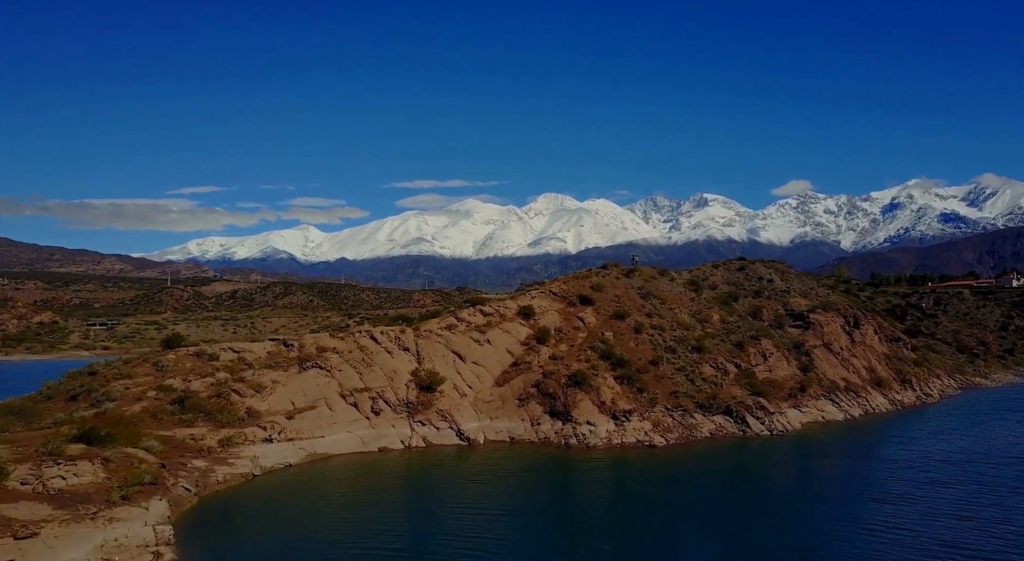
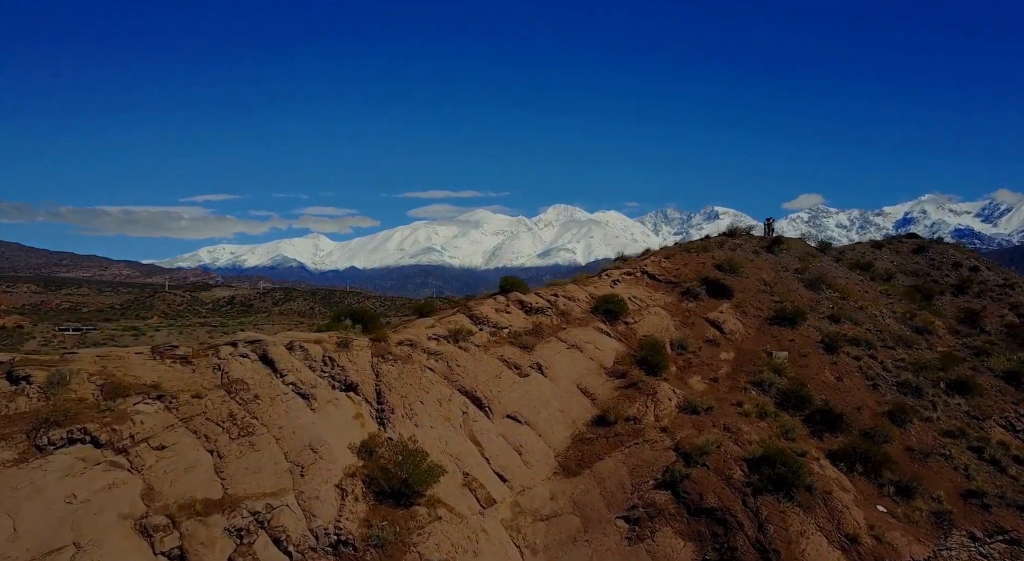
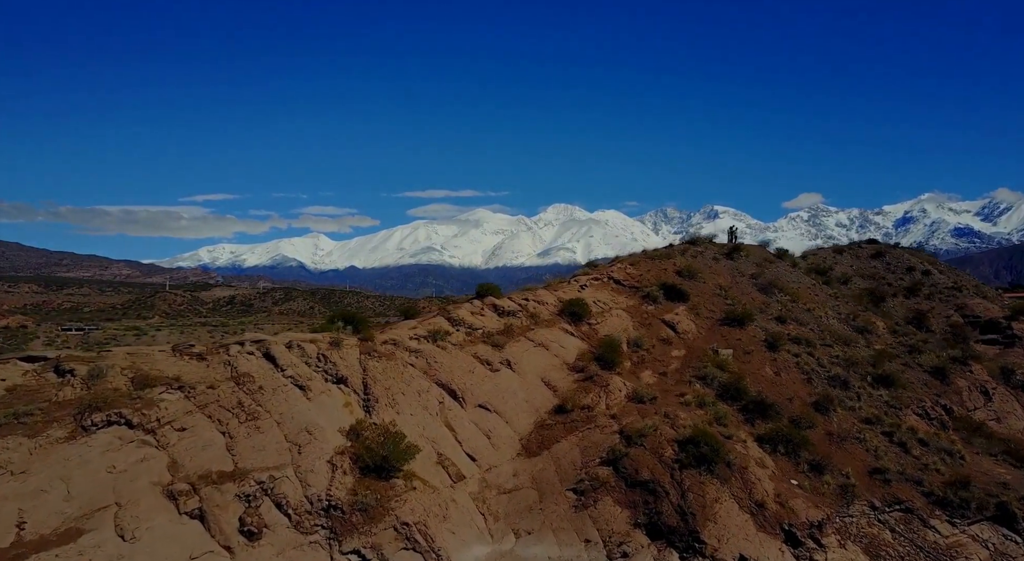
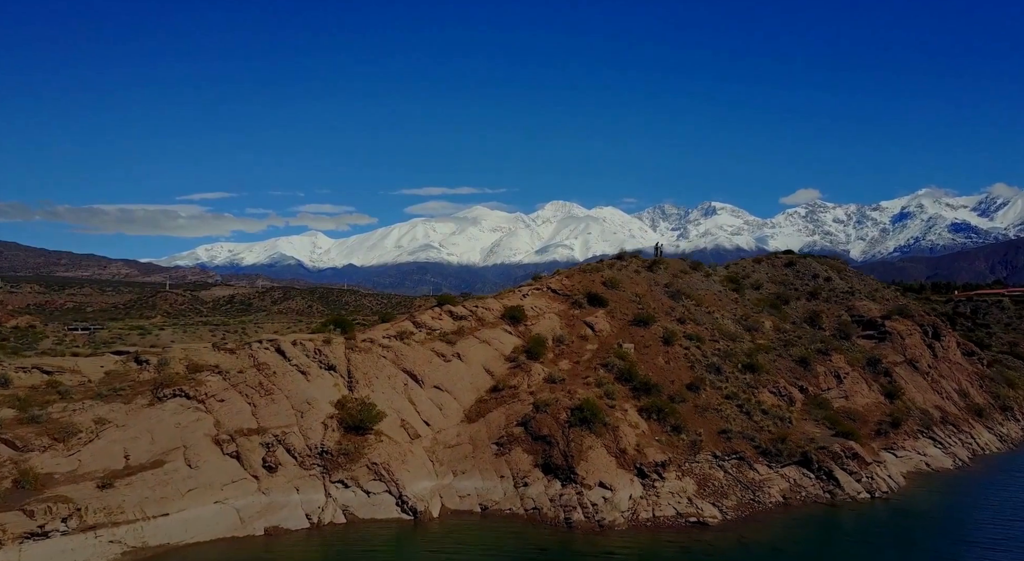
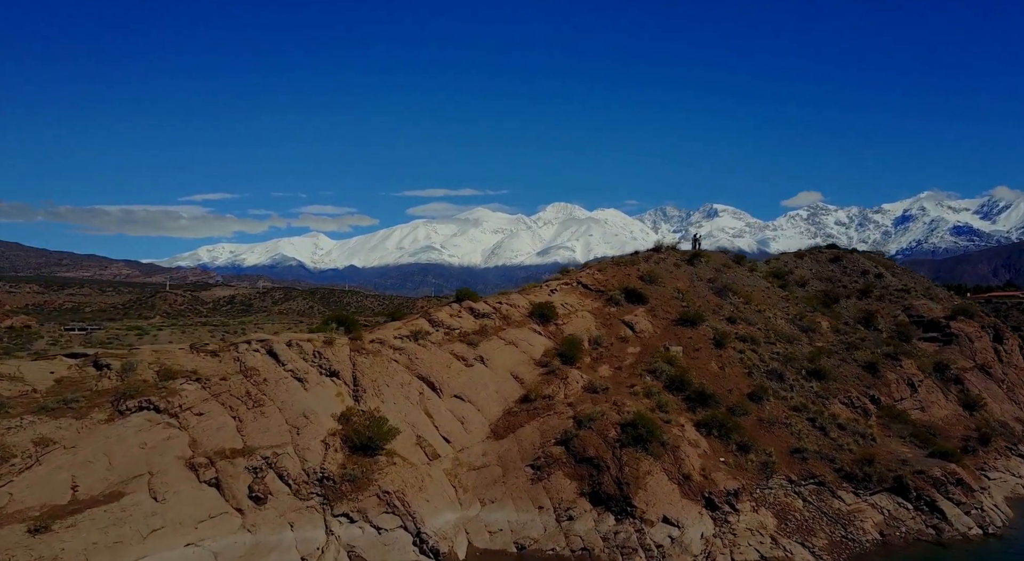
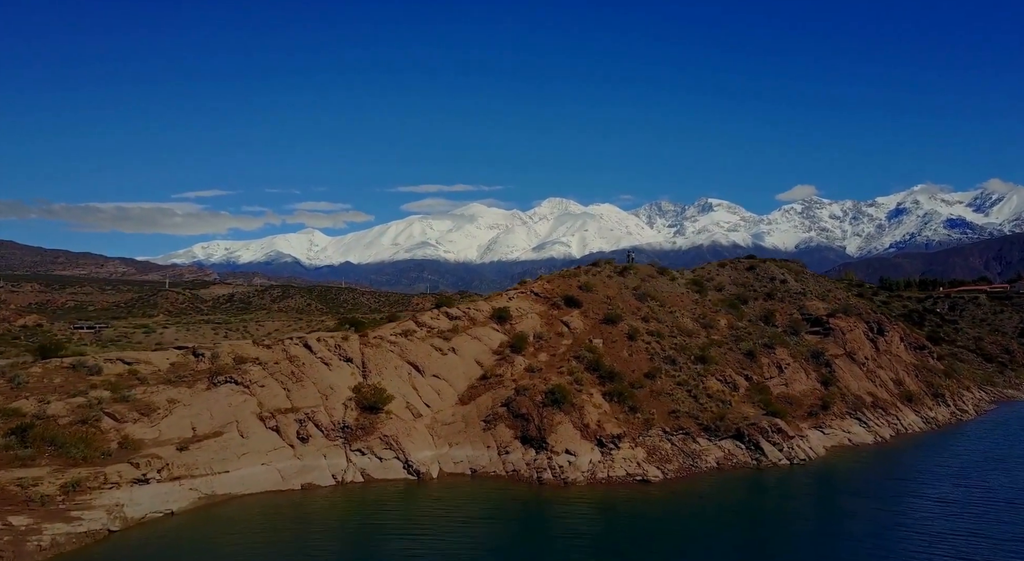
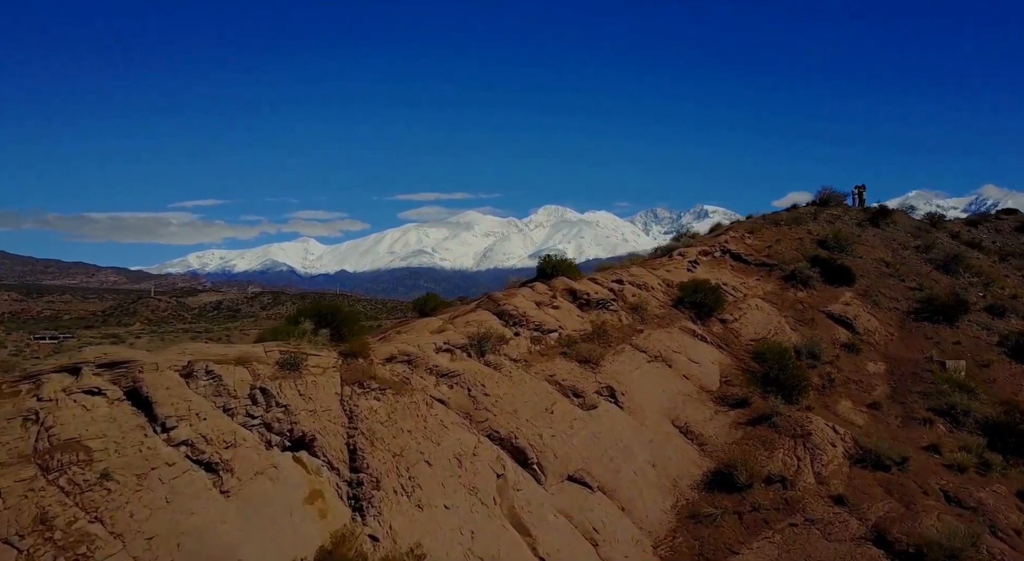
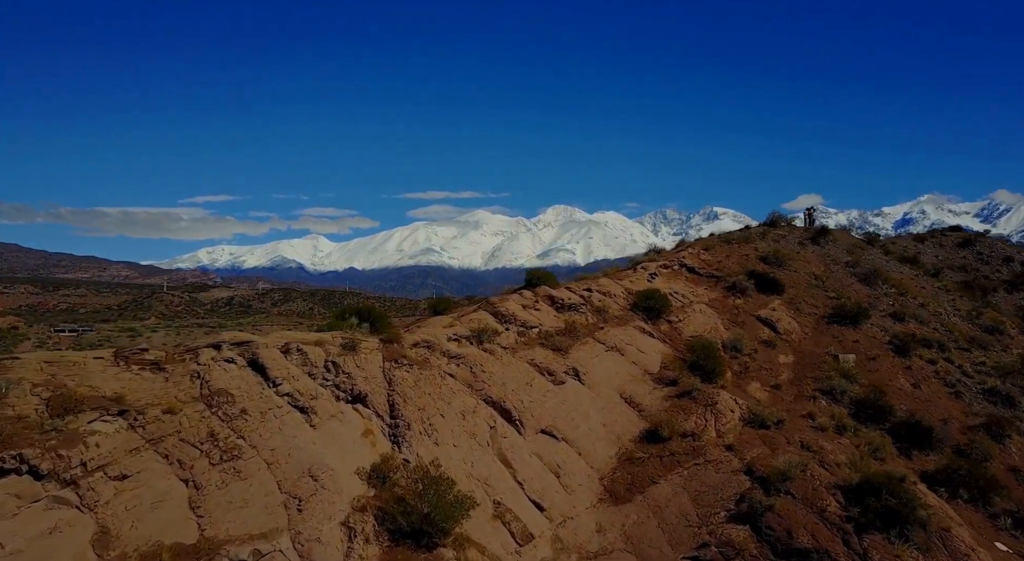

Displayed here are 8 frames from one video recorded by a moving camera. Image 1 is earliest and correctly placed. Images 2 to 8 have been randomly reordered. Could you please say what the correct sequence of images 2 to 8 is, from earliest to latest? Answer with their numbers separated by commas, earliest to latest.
6, 4, 5, 3, 2, 8, 7
